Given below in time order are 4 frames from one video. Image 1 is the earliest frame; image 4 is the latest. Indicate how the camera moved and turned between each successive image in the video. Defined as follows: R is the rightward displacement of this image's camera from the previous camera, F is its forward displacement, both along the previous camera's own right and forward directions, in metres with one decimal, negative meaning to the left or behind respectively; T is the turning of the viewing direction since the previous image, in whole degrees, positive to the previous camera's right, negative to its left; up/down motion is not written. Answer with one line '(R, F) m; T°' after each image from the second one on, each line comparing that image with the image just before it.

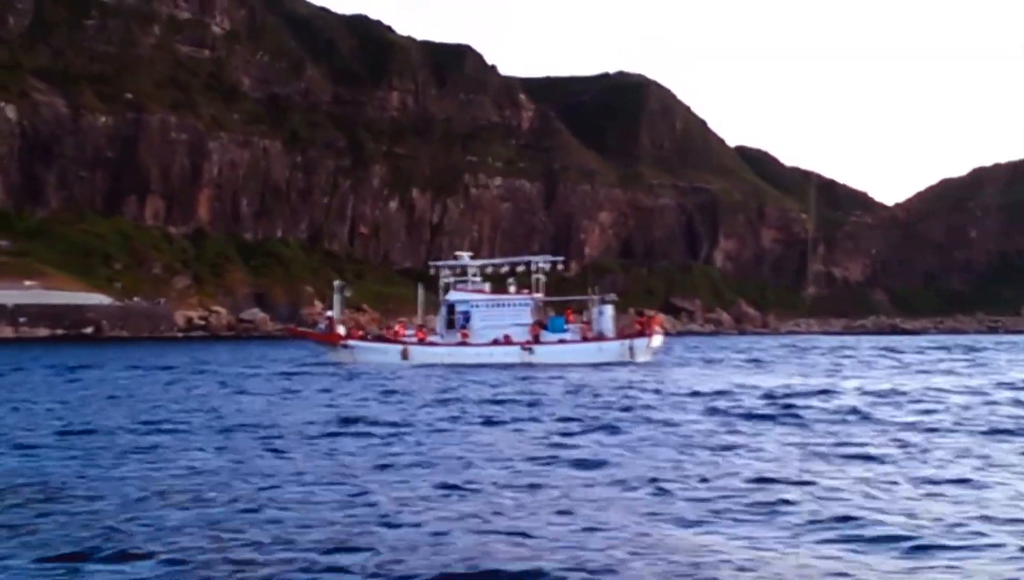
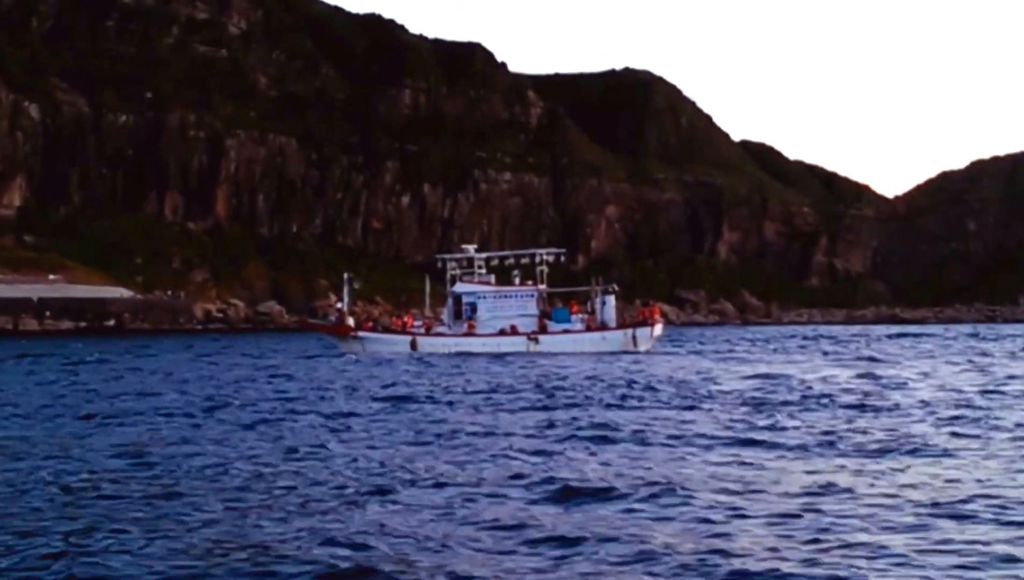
(+0.5, -2.7) m; -1°
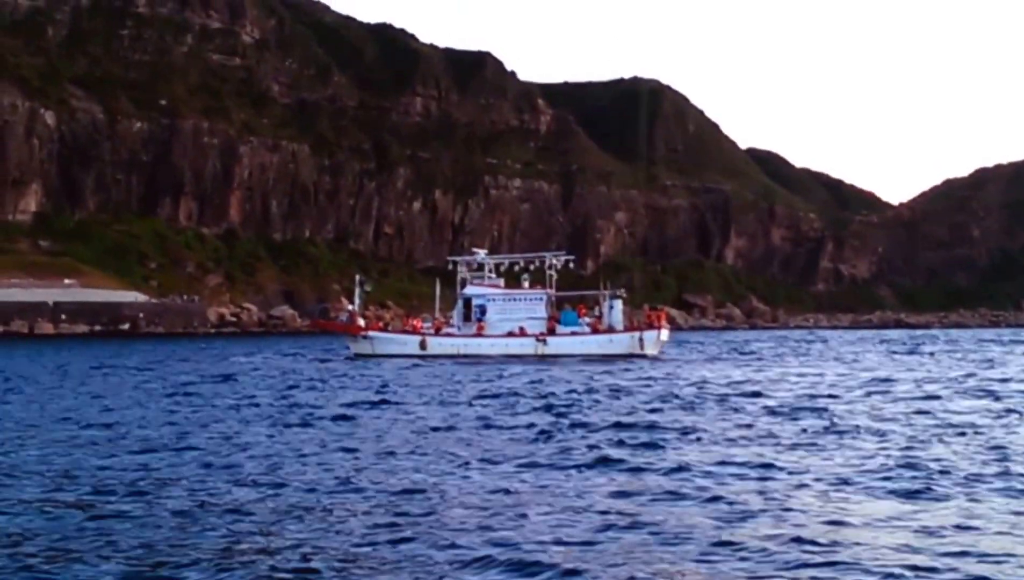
(+3.3, -1.1) m; -2°
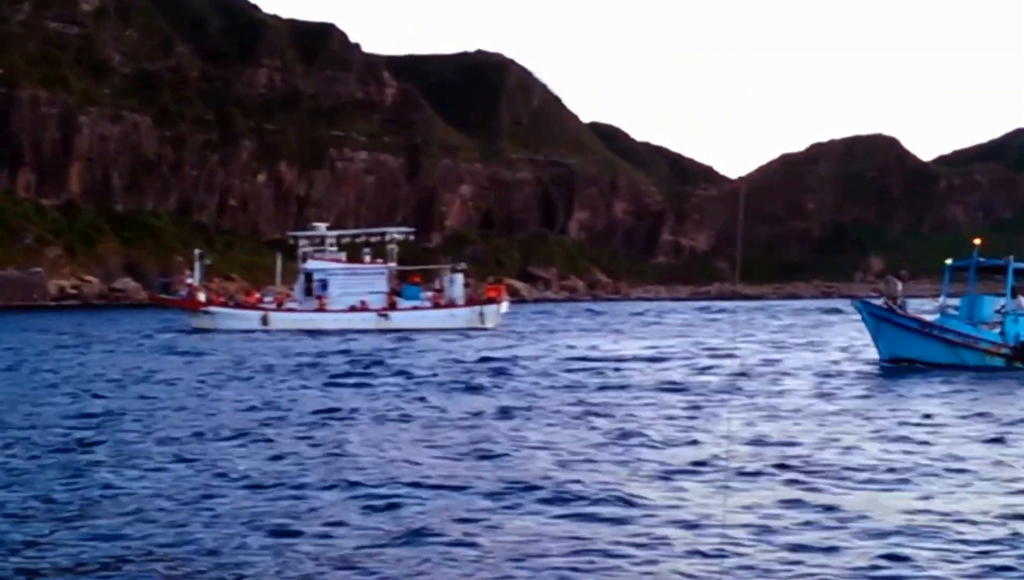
(+2.8, -0.6) m; +5°
